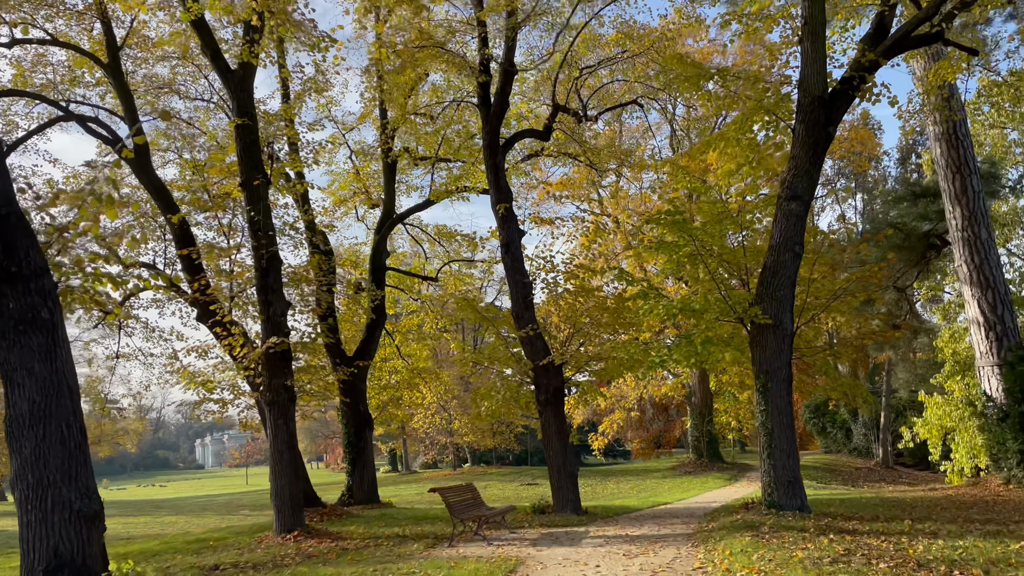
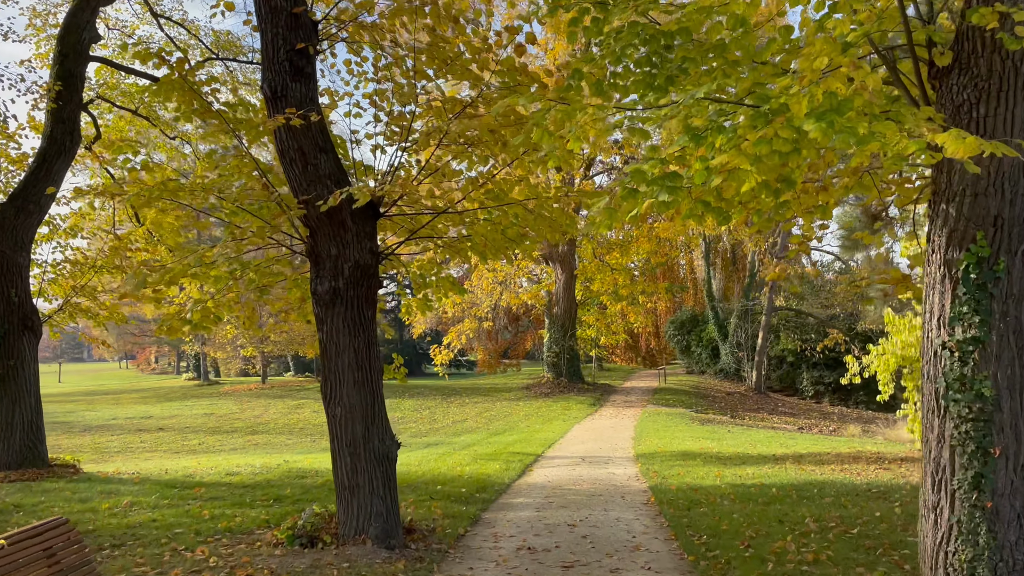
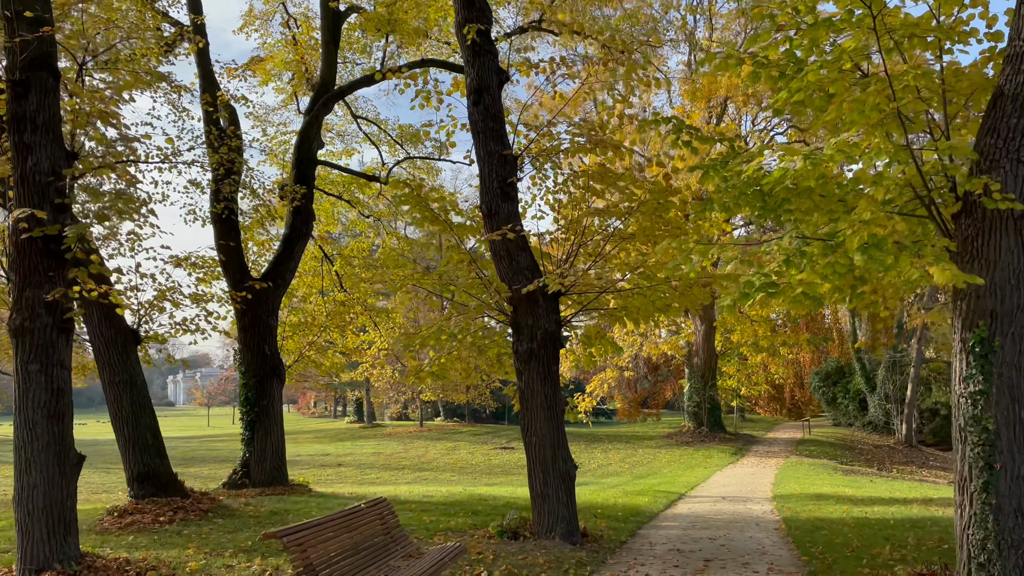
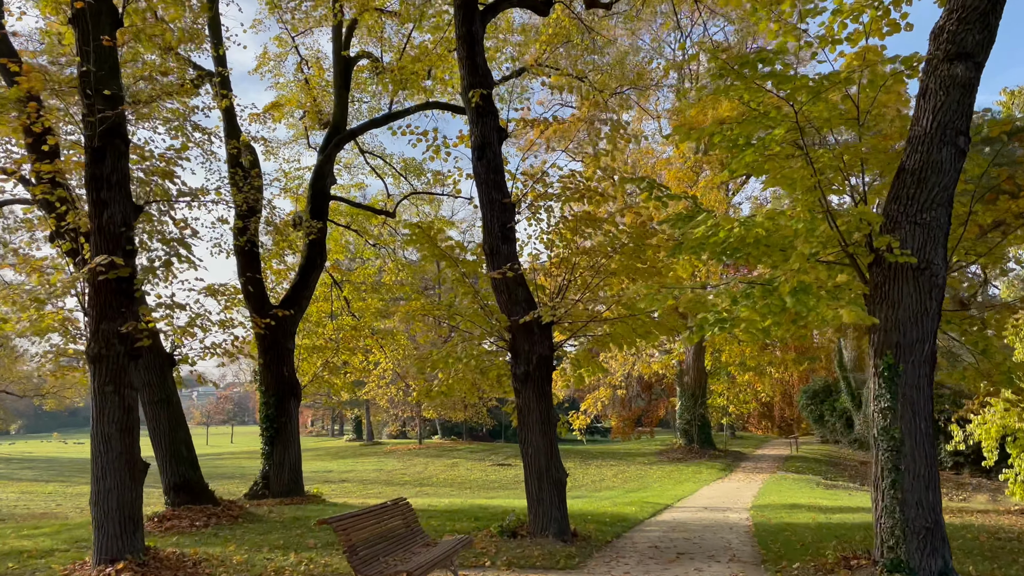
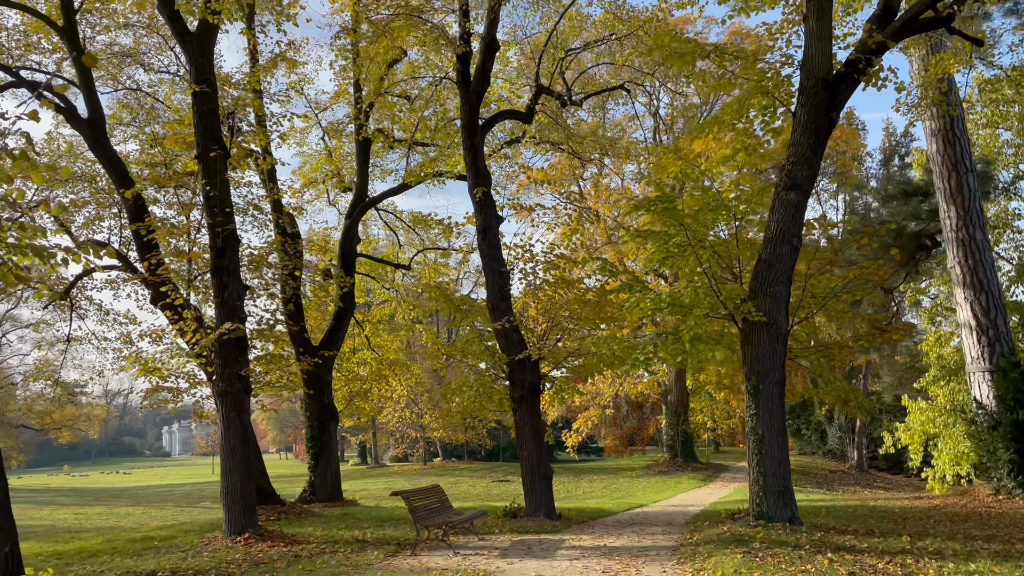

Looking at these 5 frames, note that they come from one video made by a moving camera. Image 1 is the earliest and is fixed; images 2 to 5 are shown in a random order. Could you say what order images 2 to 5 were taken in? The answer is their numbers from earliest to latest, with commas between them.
5, 4, 3, 2
